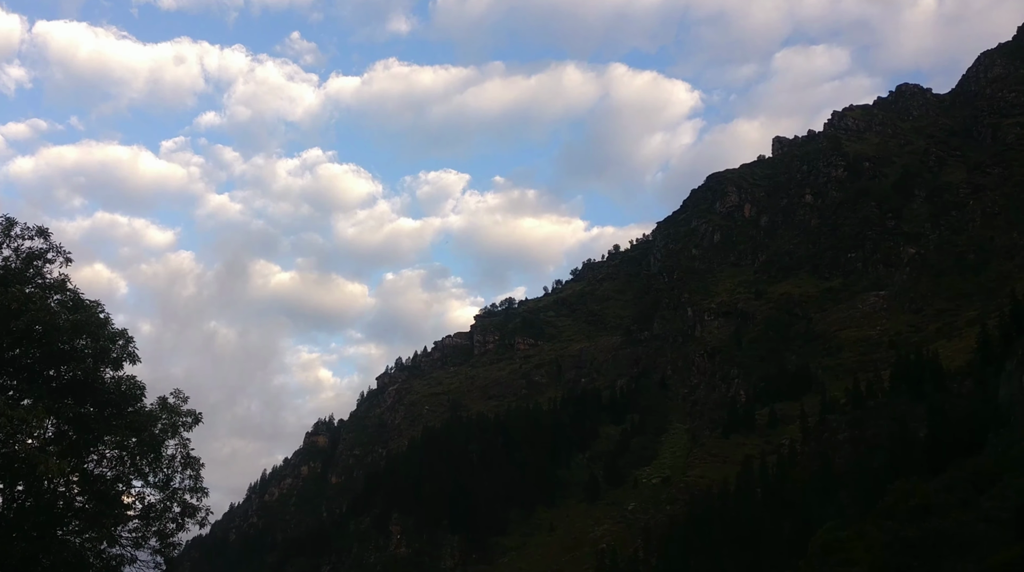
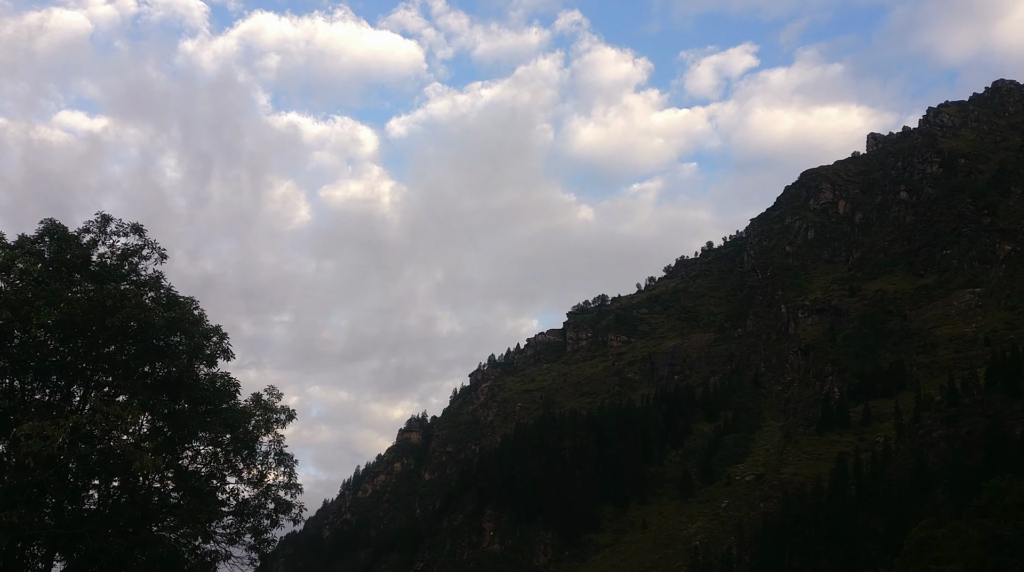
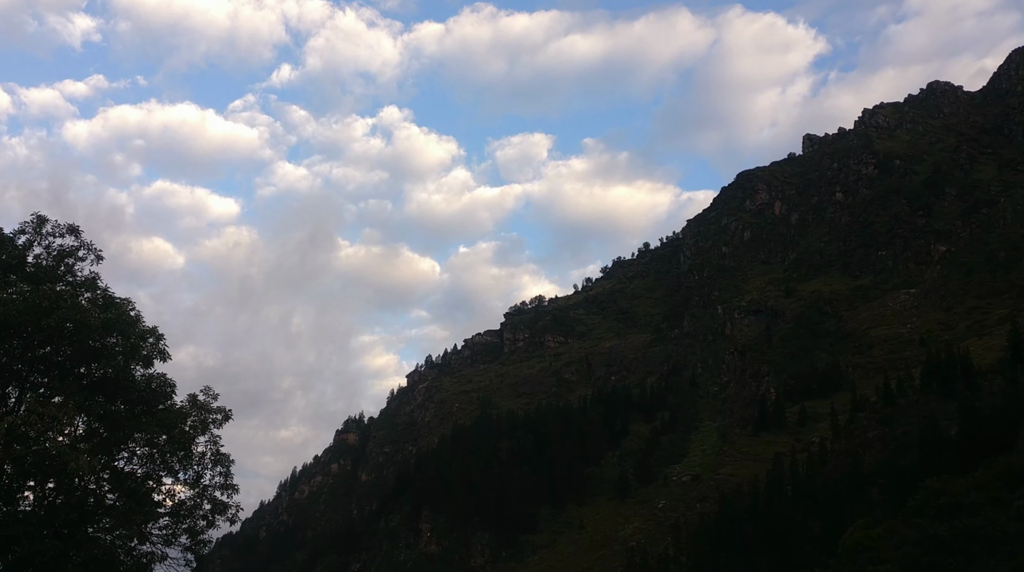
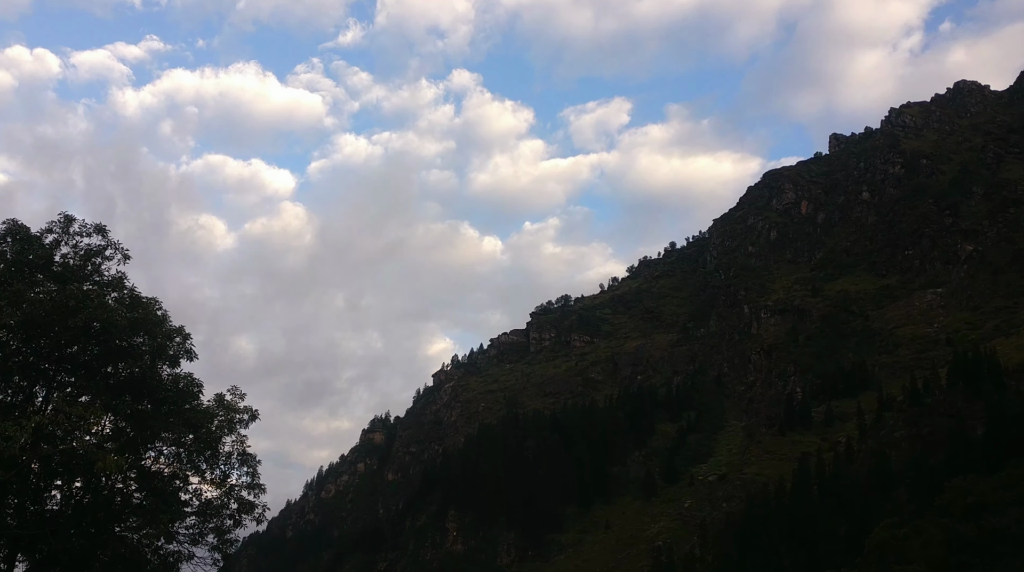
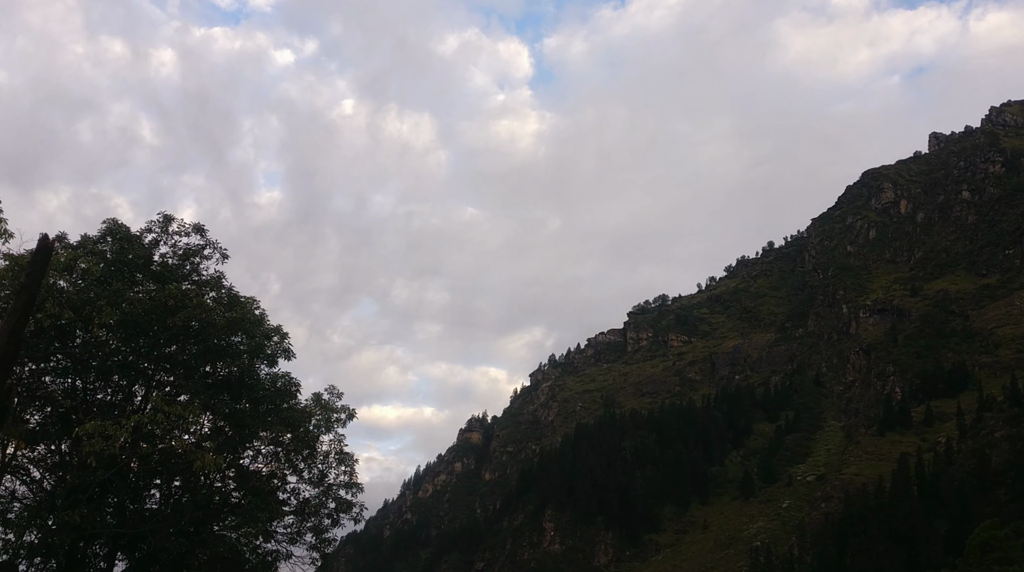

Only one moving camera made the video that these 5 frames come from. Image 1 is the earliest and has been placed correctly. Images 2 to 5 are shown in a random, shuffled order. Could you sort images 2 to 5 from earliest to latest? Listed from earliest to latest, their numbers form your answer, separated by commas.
3, 4, 2, 5
